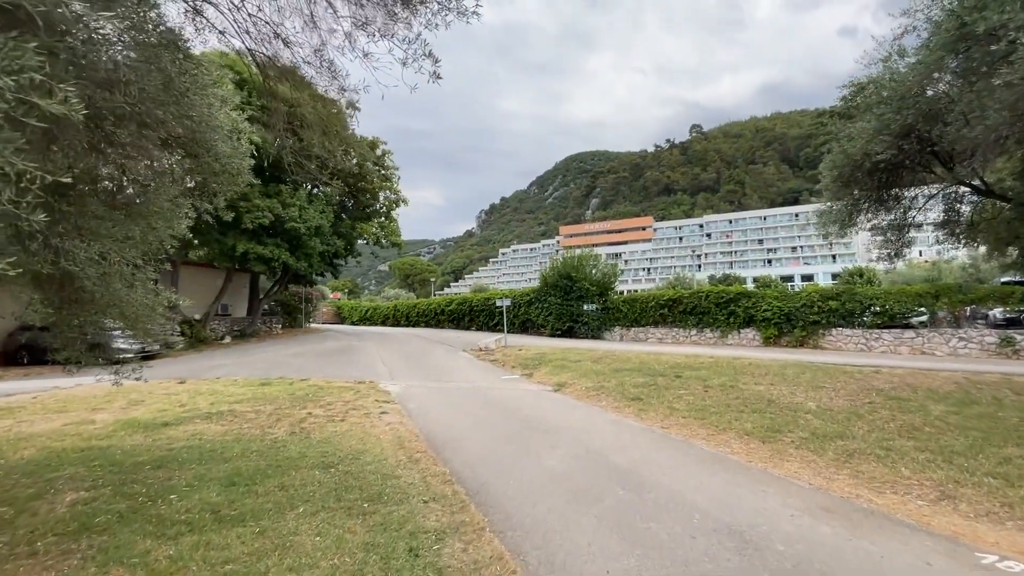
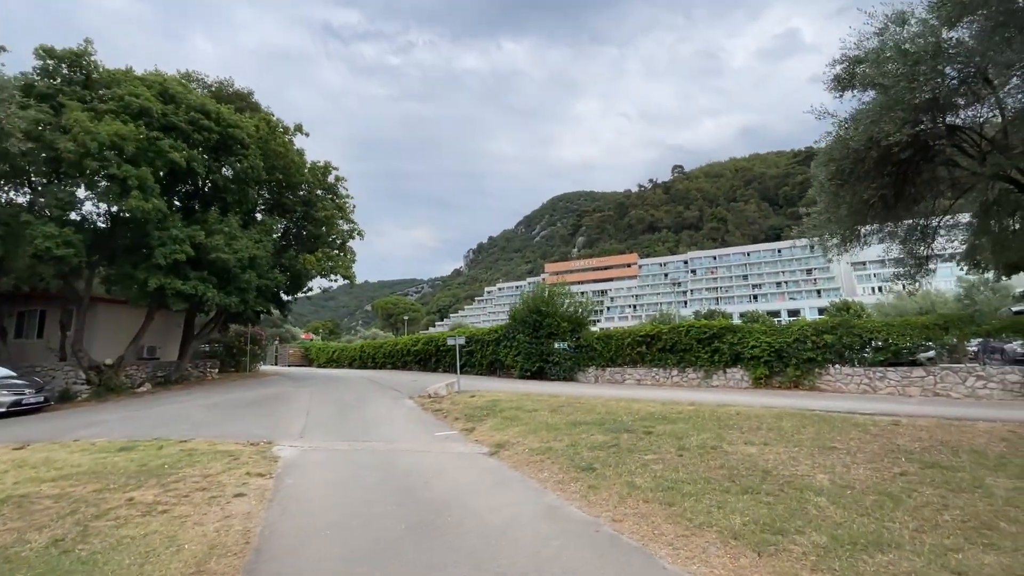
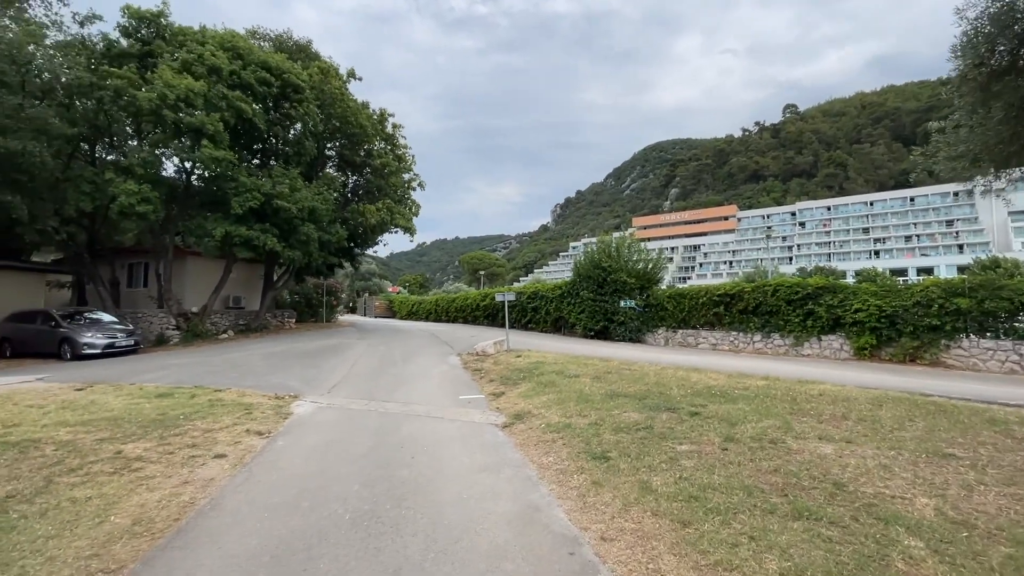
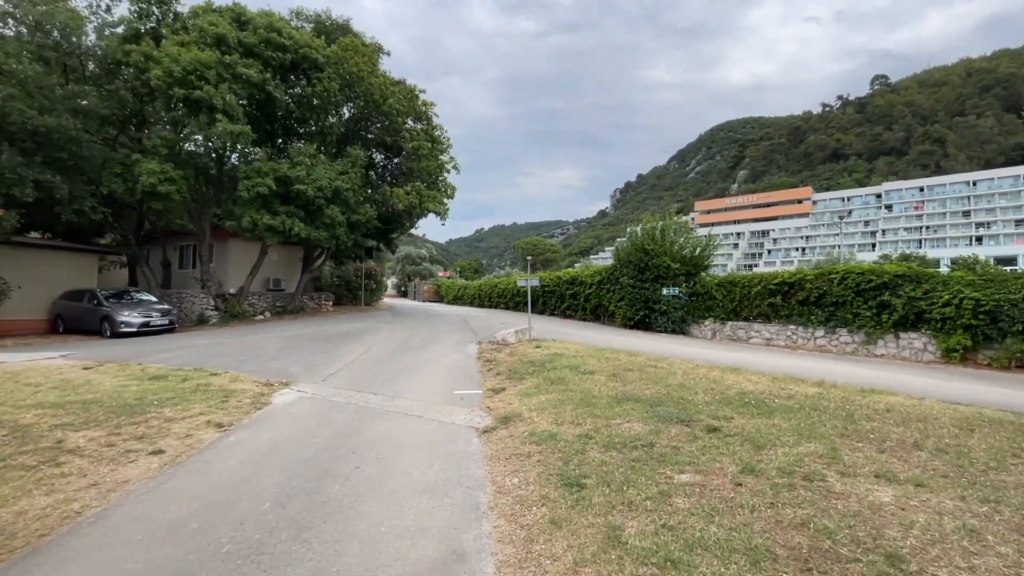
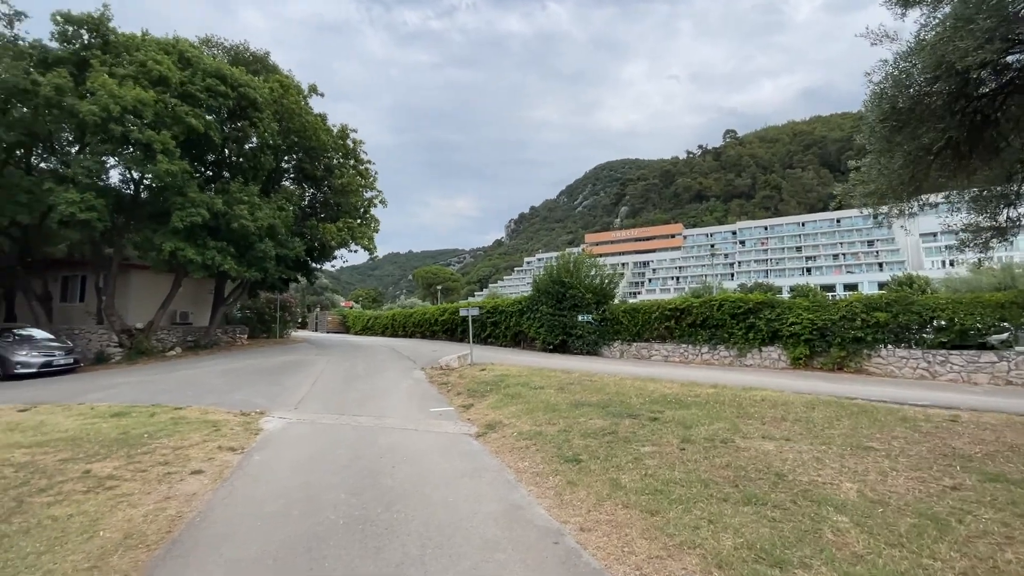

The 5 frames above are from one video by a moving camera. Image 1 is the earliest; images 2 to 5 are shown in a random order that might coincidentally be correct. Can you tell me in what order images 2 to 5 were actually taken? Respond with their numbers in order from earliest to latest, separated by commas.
2, 5, 3, 4
